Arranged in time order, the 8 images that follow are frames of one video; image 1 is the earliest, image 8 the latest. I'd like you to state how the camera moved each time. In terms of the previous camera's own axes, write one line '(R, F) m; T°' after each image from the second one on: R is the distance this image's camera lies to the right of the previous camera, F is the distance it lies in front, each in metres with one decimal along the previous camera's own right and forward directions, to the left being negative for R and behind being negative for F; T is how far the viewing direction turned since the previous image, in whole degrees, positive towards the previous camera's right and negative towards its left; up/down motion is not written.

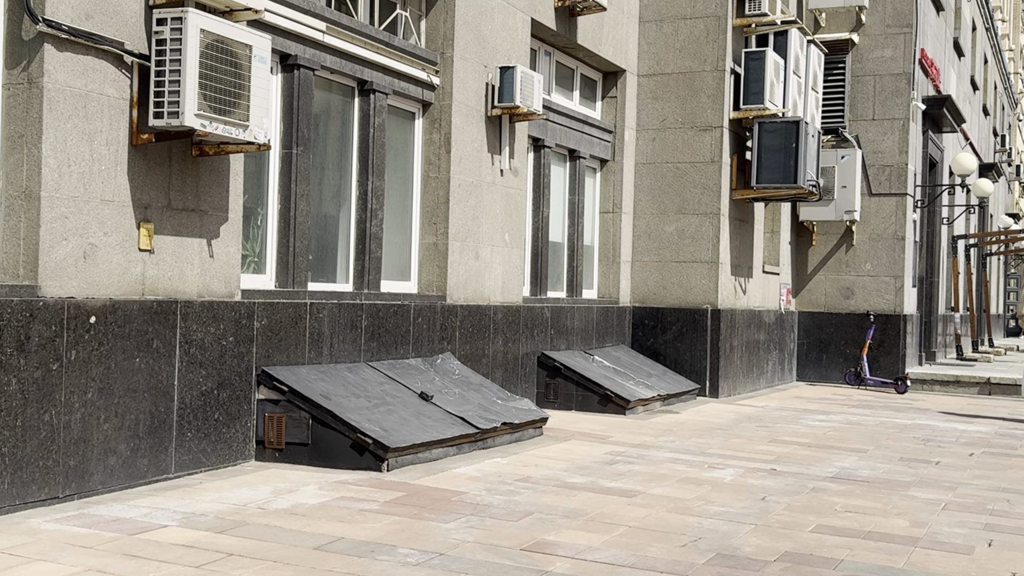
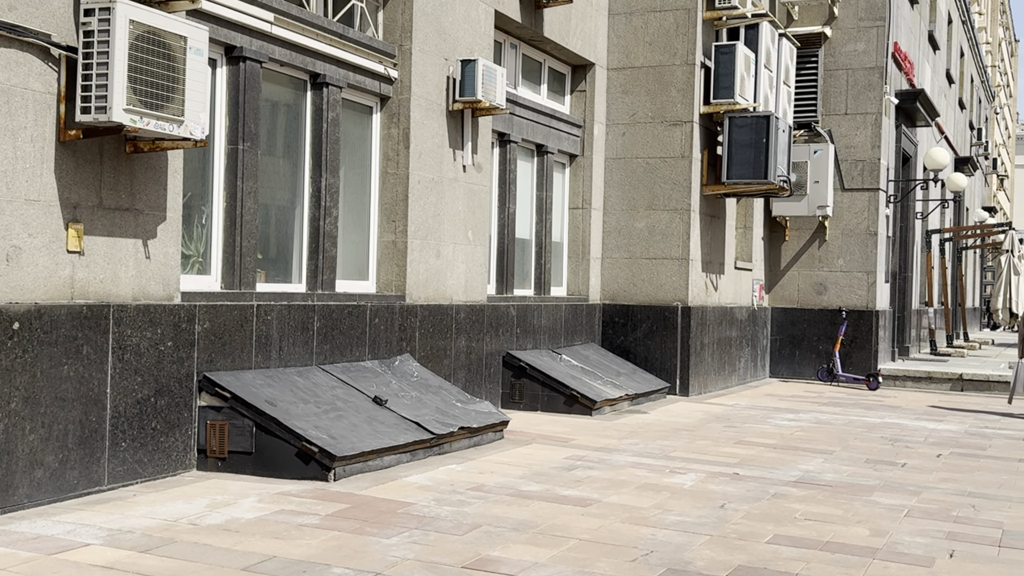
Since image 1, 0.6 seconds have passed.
(+0.2, +0.2) m; +1°
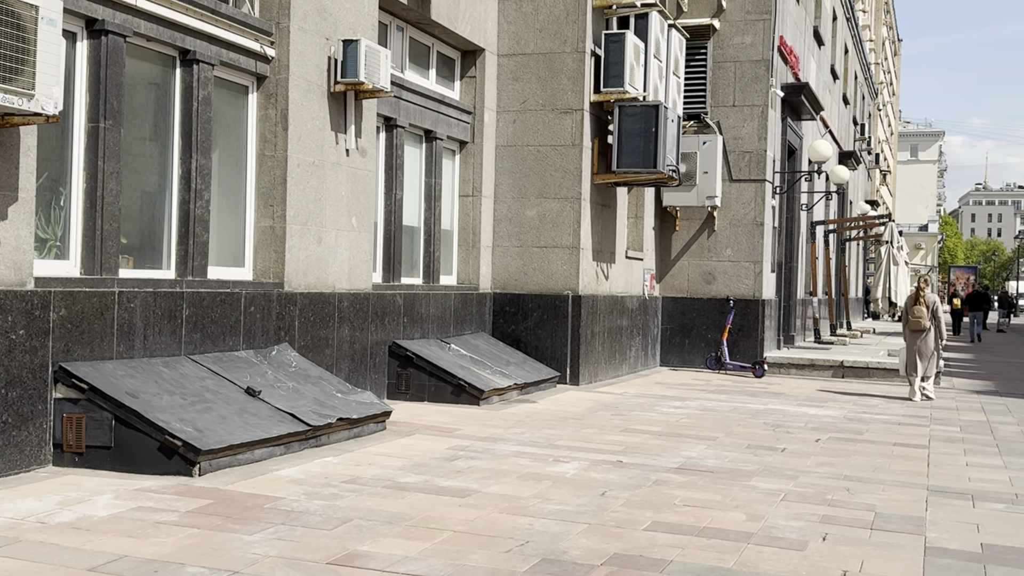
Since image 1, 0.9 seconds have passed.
(+0.1, +0.2) m; +5°
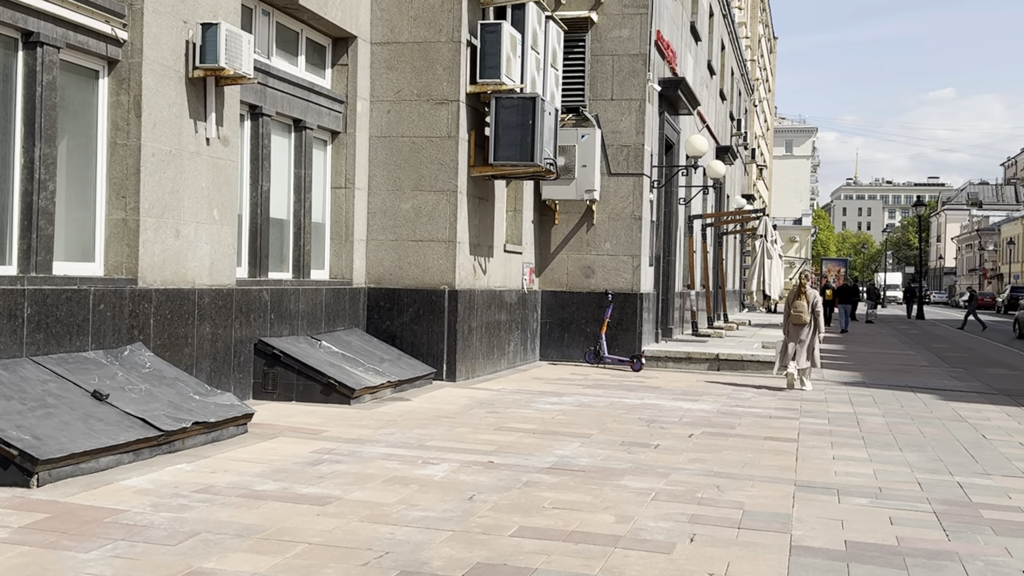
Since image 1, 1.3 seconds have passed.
(+0.1, +0.2) m; +6°
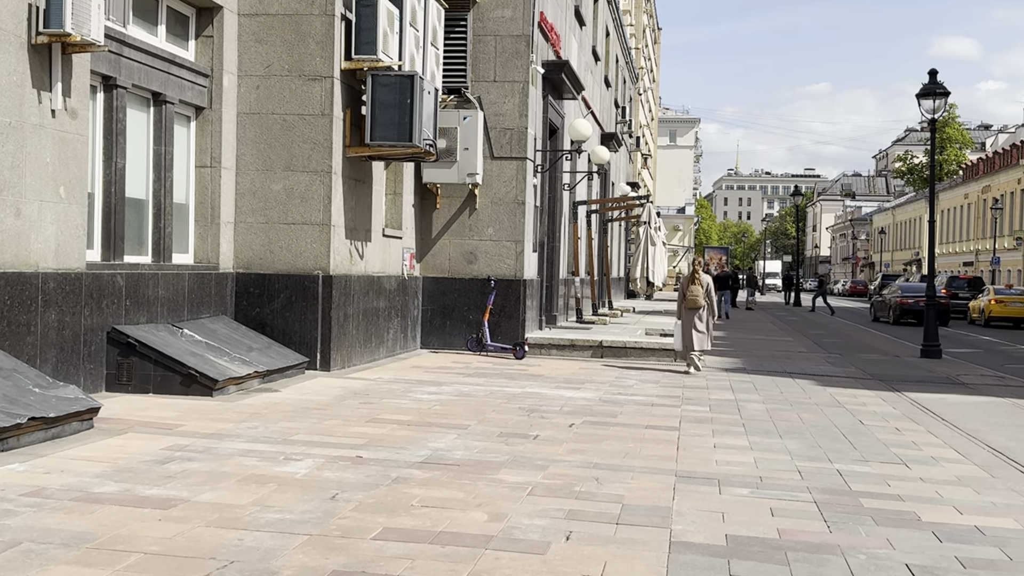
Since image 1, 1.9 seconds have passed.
(+0.1, +0.4) m; +6°
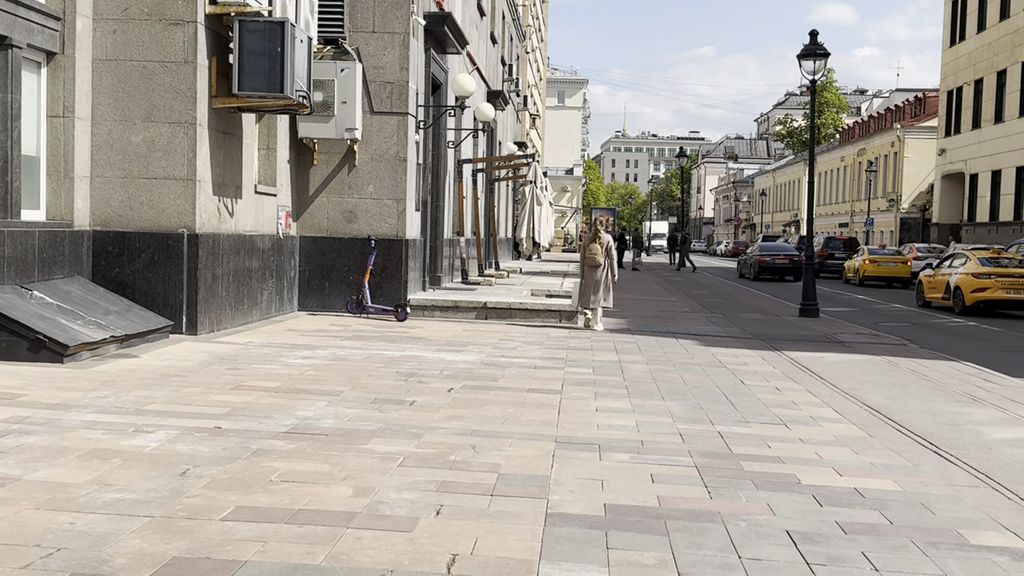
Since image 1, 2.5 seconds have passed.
(+0.1, +0.4) m; +6°
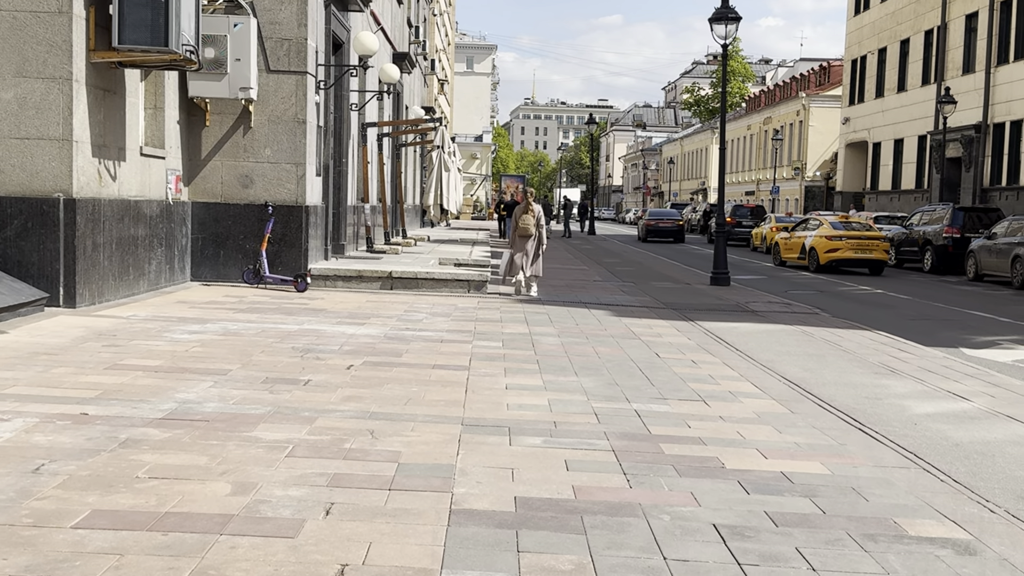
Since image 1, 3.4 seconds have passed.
(0.0, +0.6) m; +5°
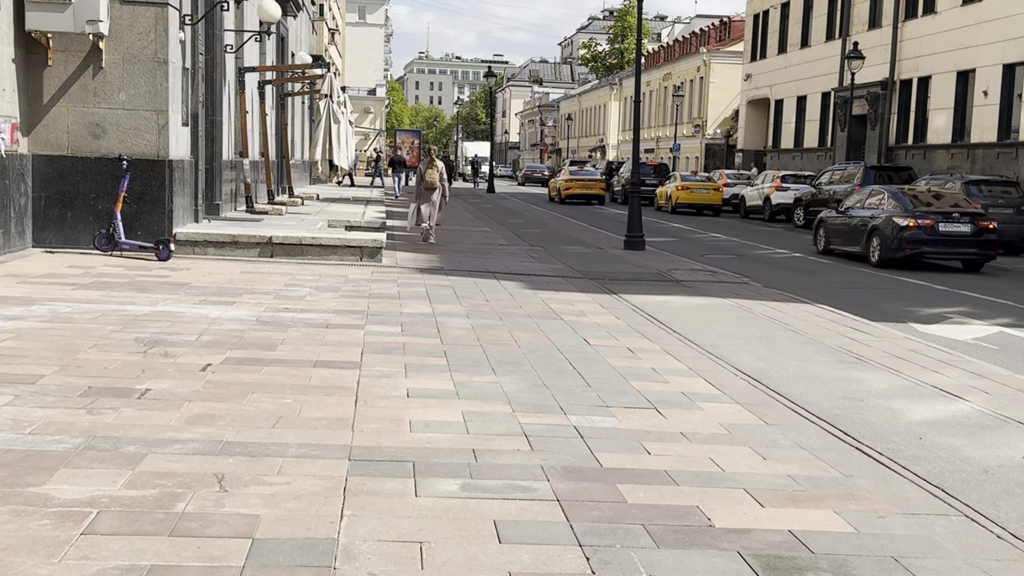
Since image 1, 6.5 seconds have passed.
(0.0, +1.7) m; +6°
